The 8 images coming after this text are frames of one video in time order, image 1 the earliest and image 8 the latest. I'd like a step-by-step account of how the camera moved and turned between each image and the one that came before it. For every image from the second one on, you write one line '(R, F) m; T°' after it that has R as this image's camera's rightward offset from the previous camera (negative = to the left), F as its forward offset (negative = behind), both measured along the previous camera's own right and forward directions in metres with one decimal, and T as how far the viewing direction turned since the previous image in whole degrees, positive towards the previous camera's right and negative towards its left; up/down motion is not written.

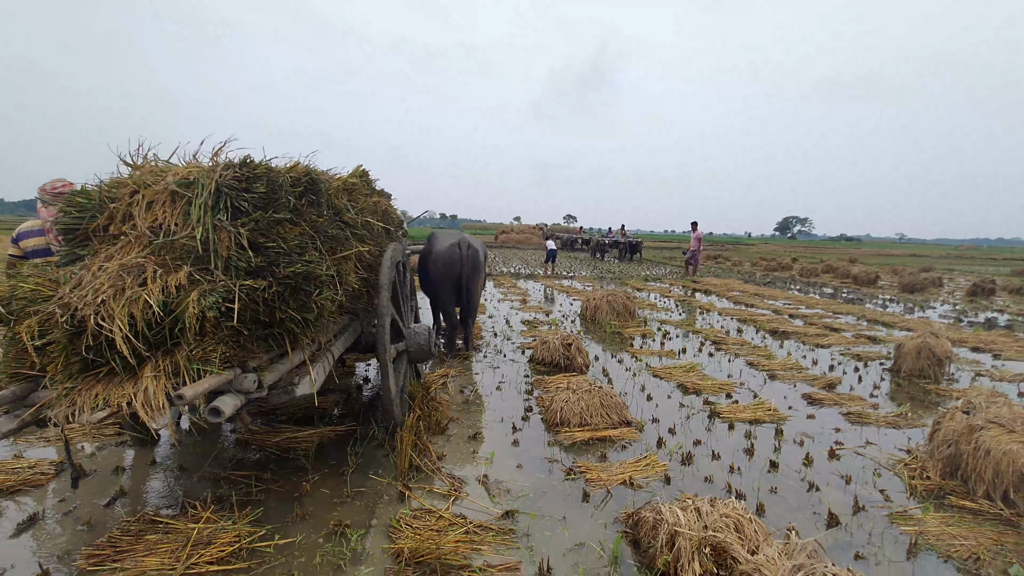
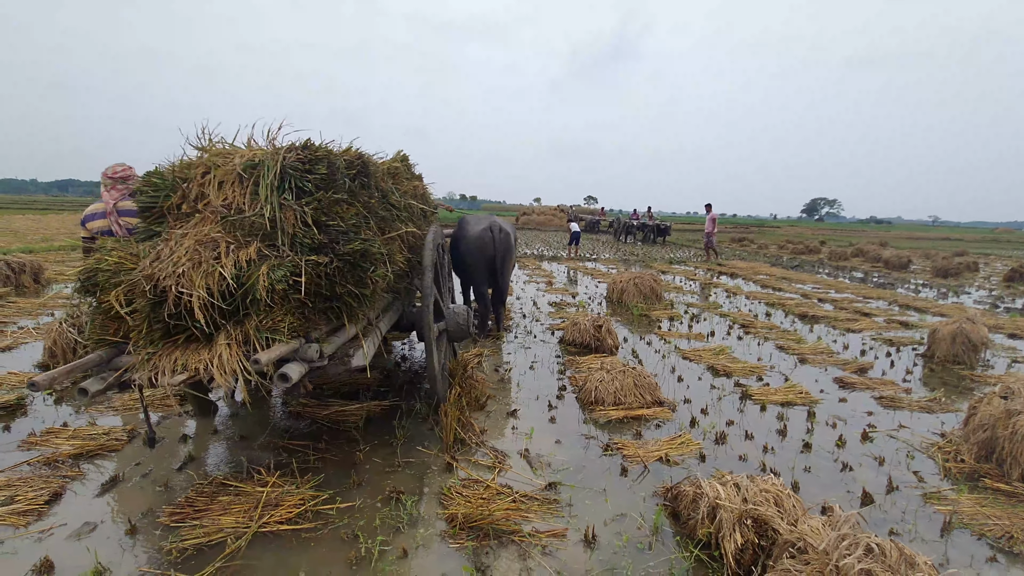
(-0.2, -0.1) m; -2°
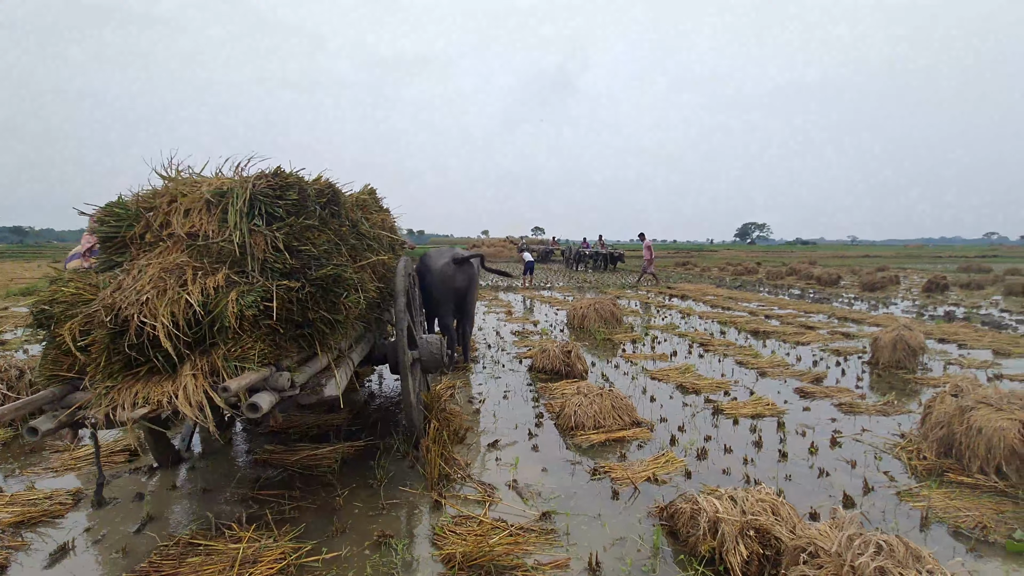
(-0.2, 0.0) m; +6°
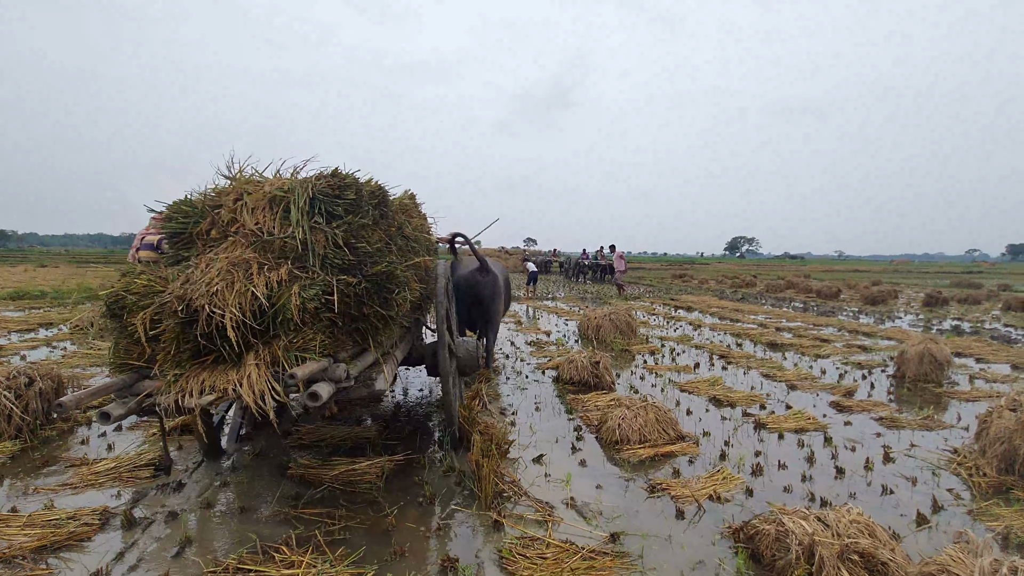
(-0.5, +0.2) m; +1°
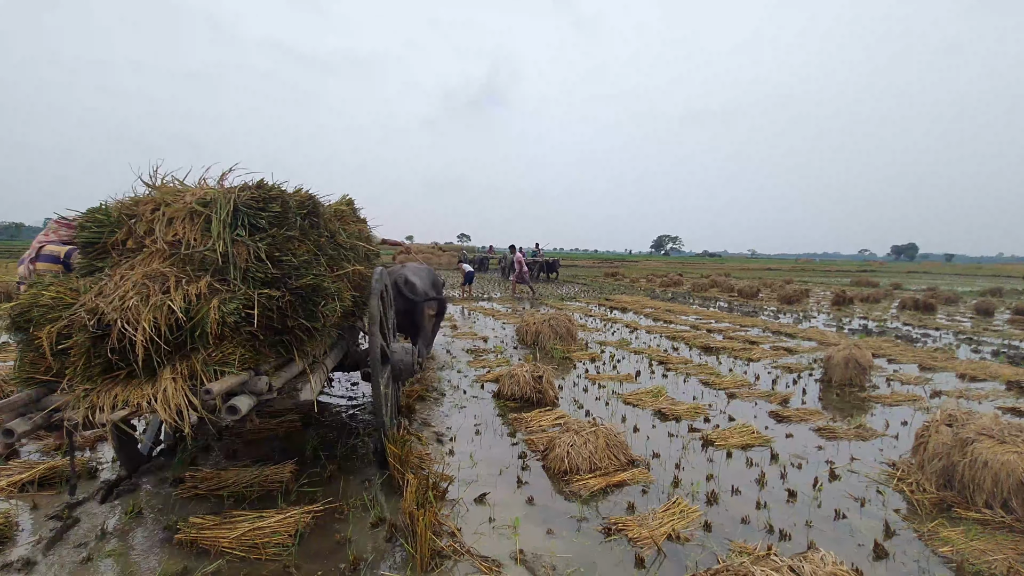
(0.0, +0.5) m; +8°
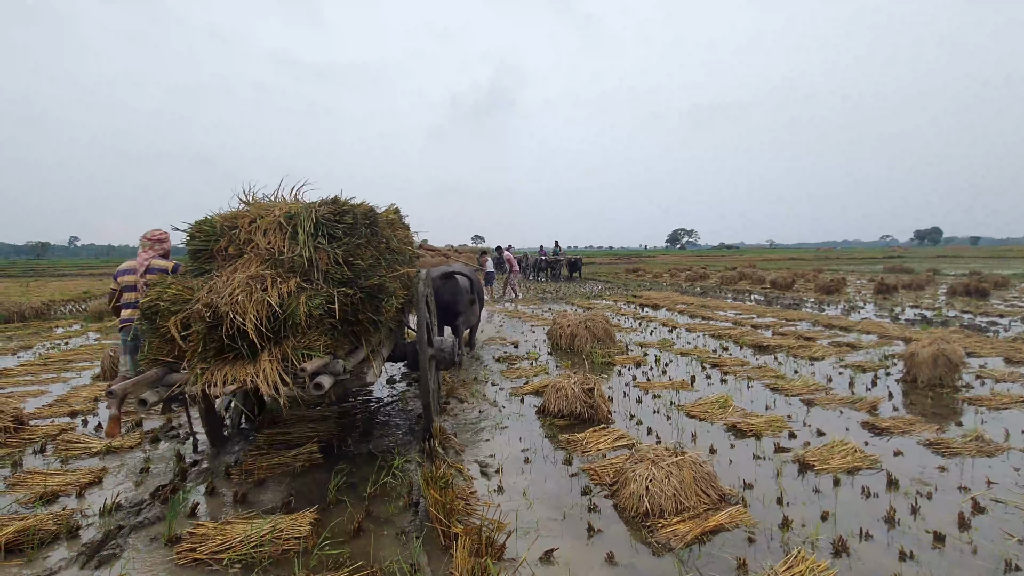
(-0.3, +0.8) m; -2°
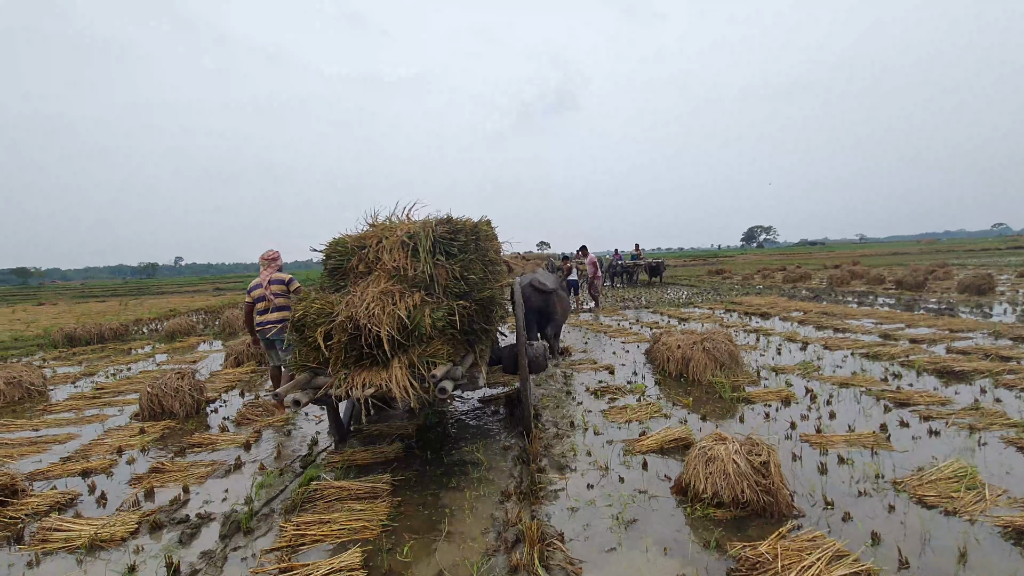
(-0.4, +1.6) m; -7°
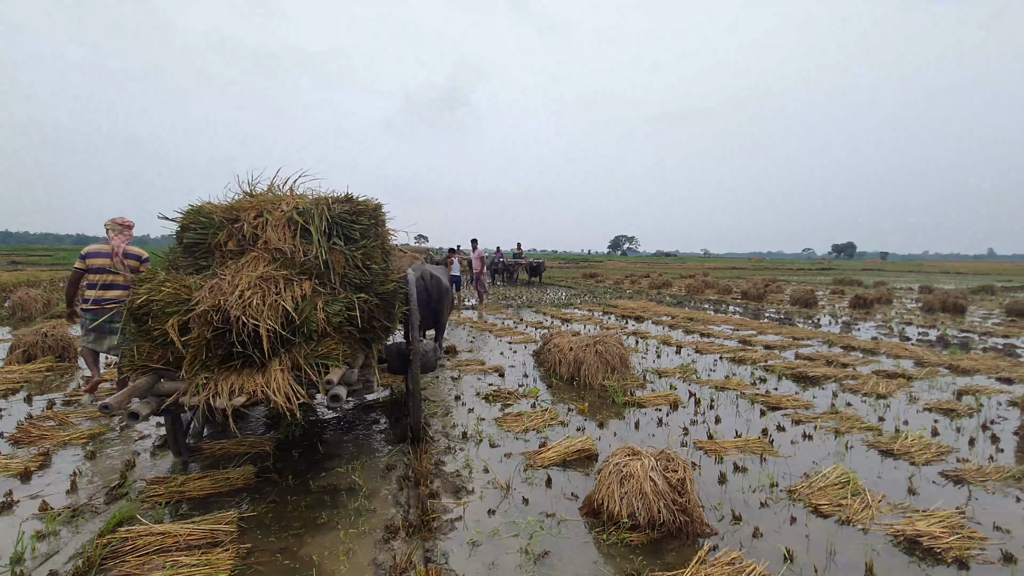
(-0.2, +0.6) m; +14°
